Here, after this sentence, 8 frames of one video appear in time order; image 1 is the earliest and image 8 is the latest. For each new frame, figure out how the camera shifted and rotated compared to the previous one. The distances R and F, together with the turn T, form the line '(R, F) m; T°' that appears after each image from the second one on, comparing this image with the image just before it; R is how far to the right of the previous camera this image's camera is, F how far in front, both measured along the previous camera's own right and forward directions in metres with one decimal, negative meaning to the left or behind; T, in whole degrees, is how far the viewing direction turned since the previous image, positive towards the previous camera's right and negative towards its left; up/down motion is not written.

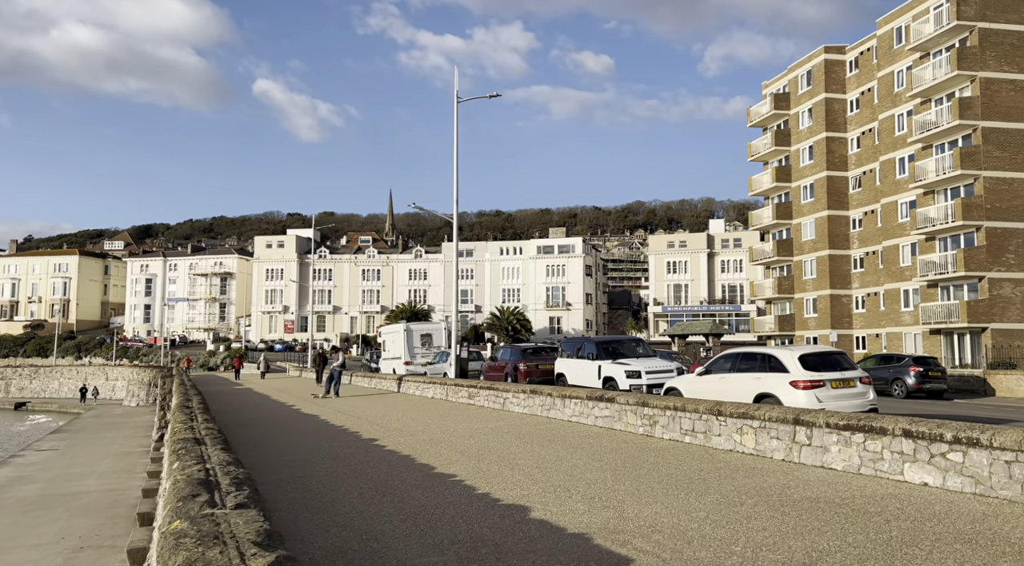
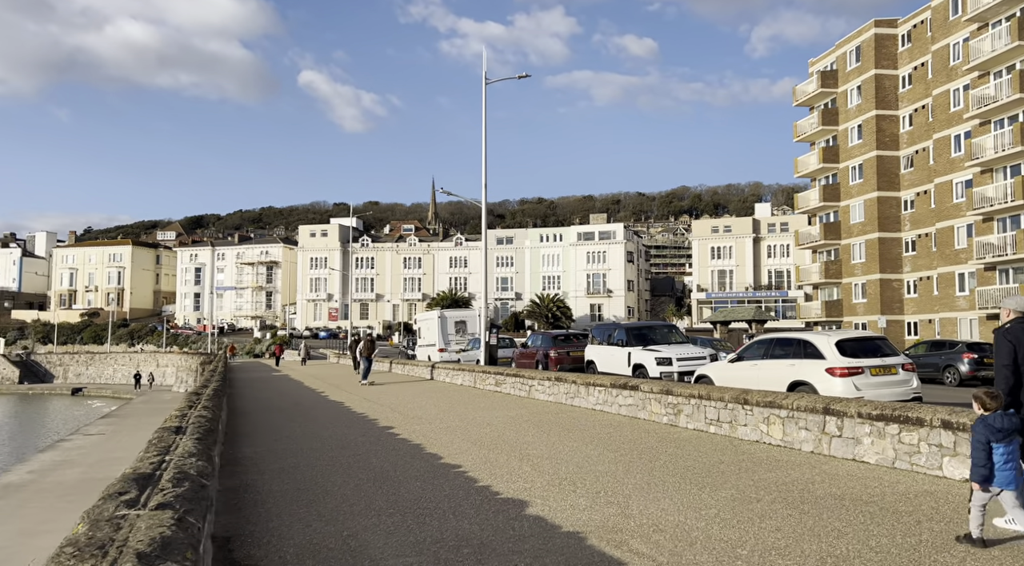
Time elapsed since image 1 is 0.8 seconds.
(+0.5, +0.6) m; -3°
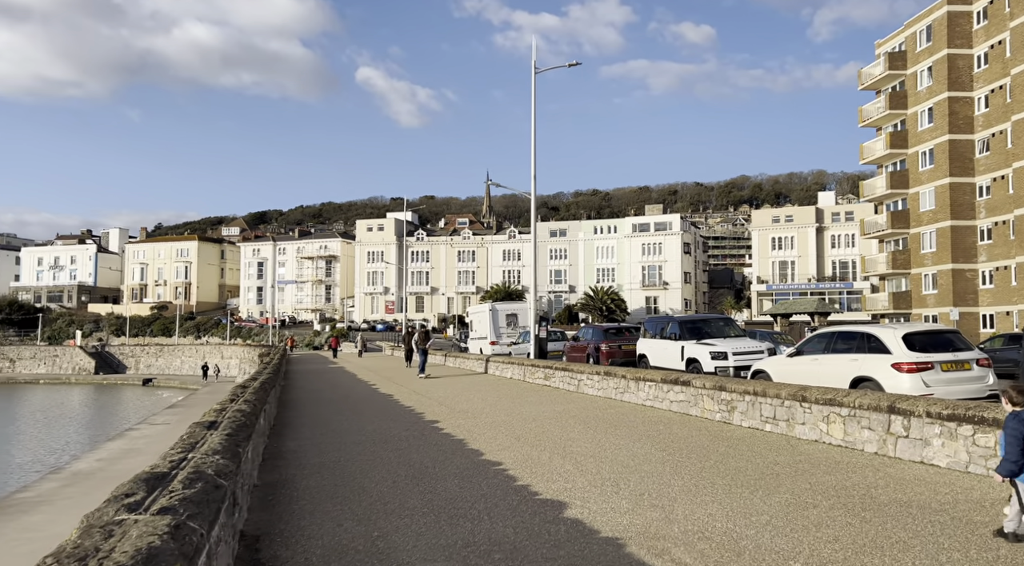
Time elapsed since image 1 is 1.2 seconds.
(+0.2, +0.4) m; -4°
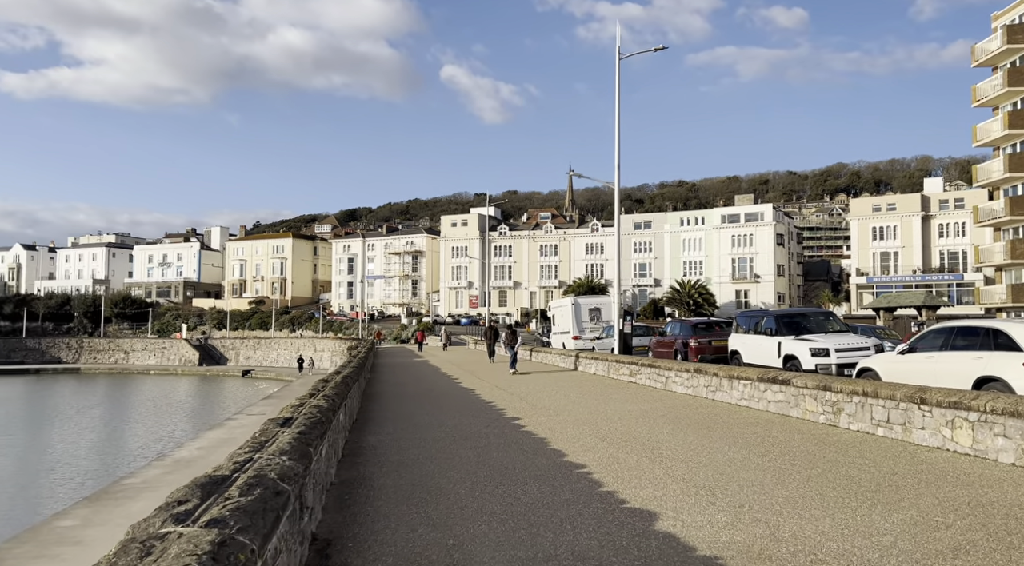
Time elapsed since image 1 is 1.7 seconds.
(0.0, +0.6) m; -6°
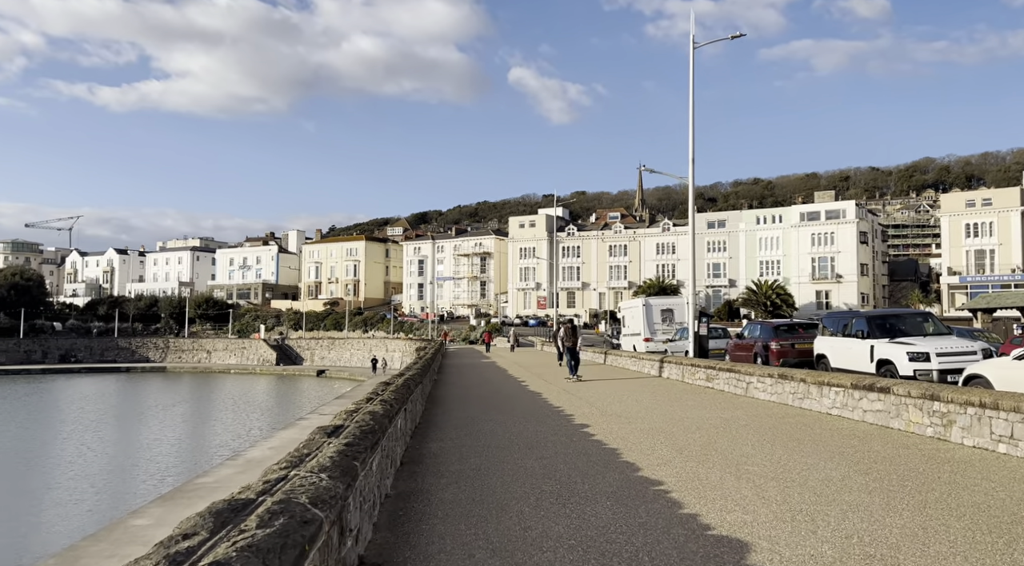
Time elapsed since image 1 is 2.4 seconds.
(0.0, +0.8) m; -5°
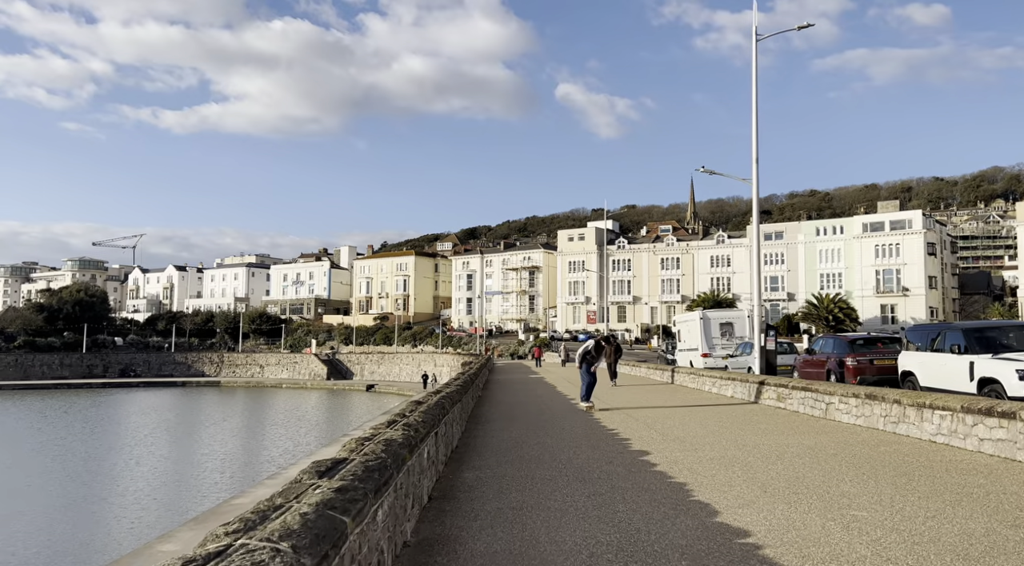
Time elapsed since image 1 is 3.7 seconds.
(0.0, +1.5) m; -3°
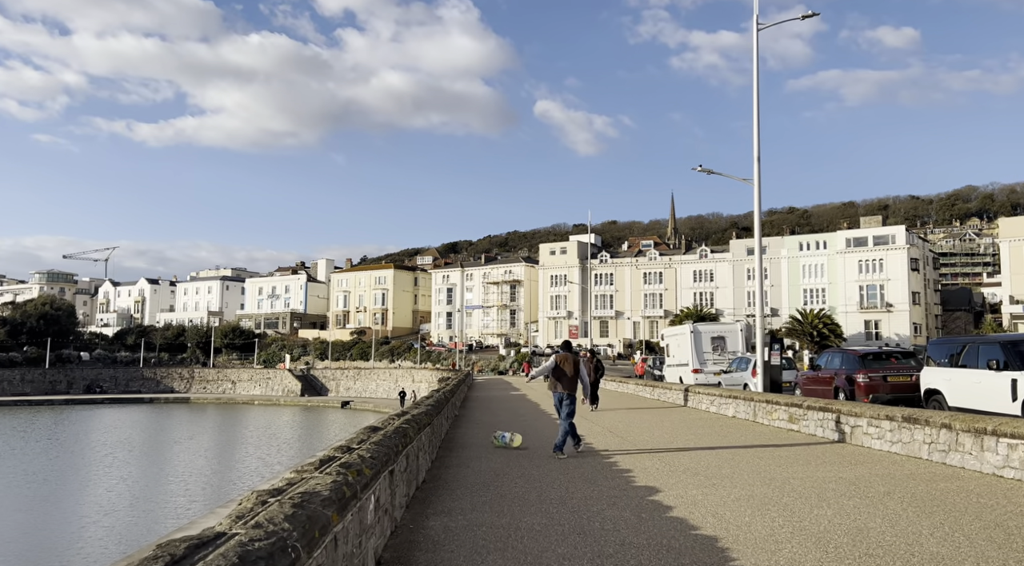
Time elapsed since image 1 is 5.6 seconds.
(0.0, +1.9) m; +1°
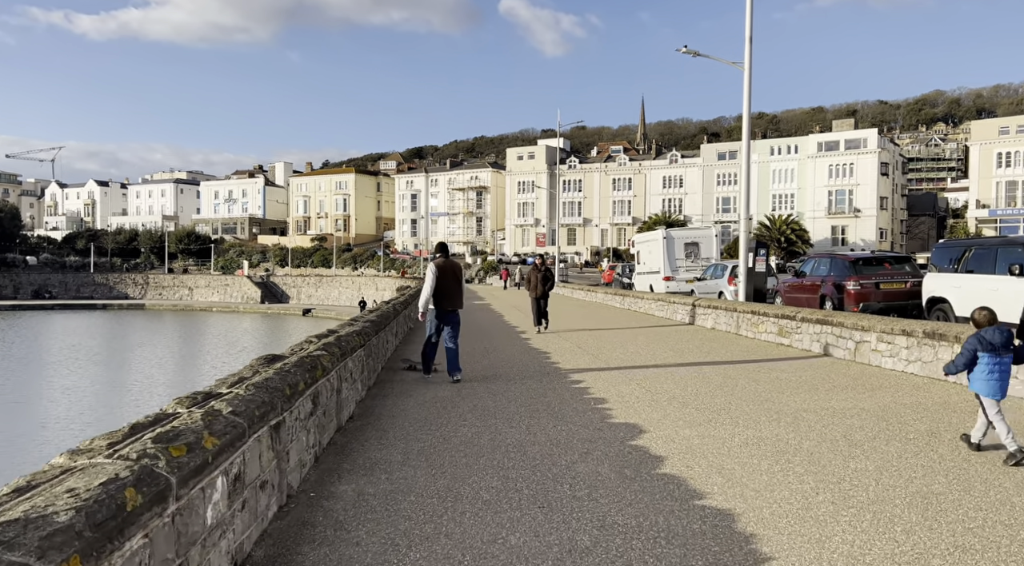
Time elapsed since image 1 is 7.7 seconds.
(+0.1, +2.0) m; +2°
